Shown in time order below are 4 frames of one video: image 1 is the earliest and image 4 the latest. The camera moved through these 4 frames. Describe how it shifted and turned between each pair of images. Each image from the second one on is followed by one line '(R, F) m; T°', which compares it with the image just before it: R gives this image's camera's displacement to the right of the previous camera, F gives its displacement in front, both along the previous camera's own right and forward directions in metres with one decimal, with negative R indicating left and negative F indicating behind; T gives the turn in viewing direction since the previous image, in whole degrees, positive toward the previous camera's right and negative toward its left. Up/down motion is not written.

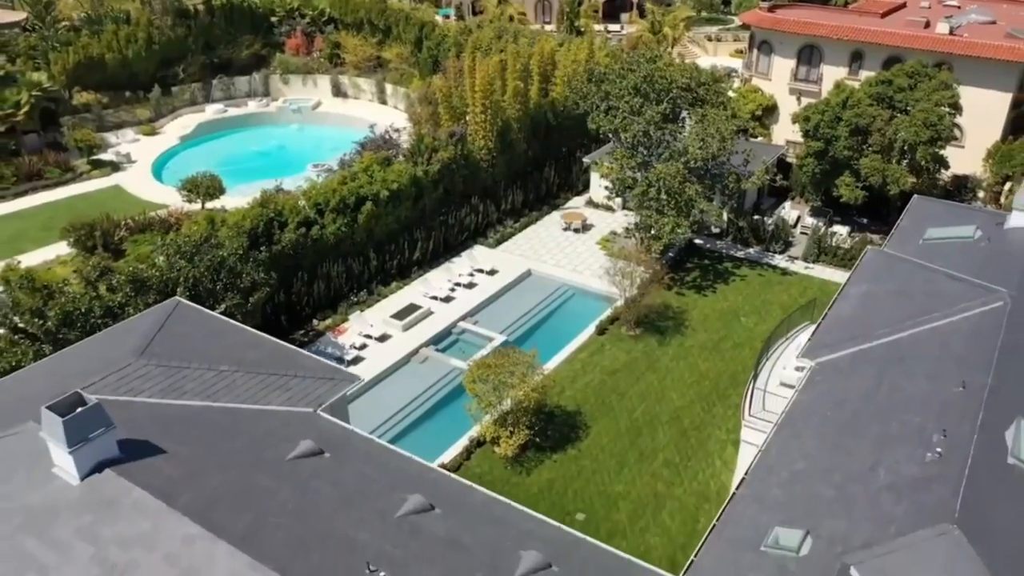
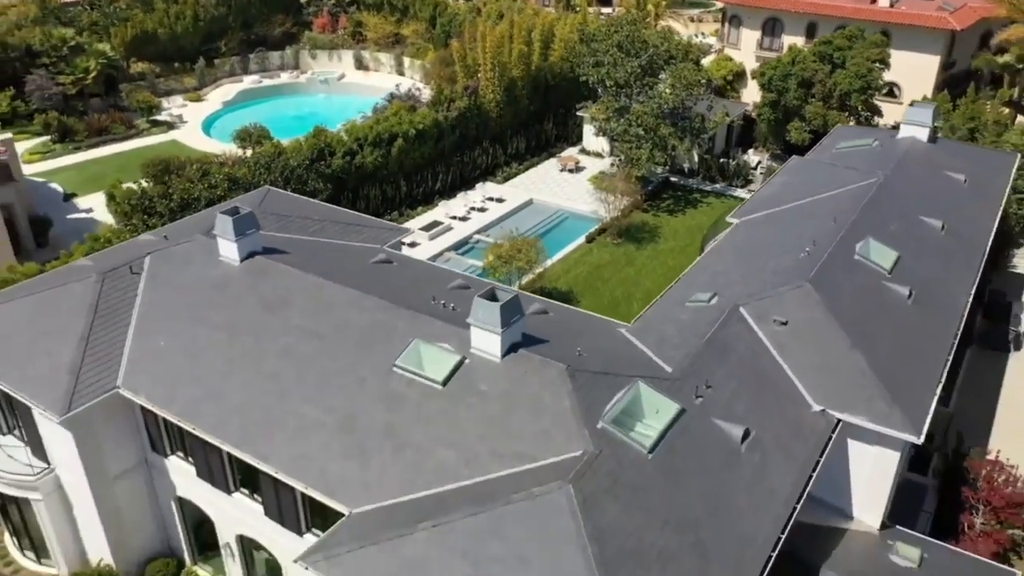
(-0.2, -7.5) m; 0°
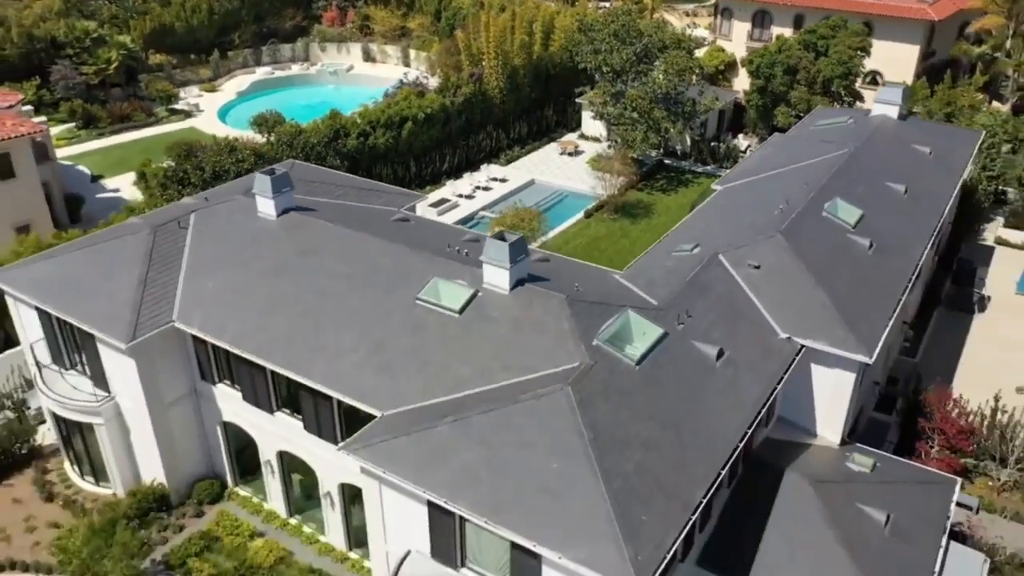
(-0.1, -2.8) m; 0°
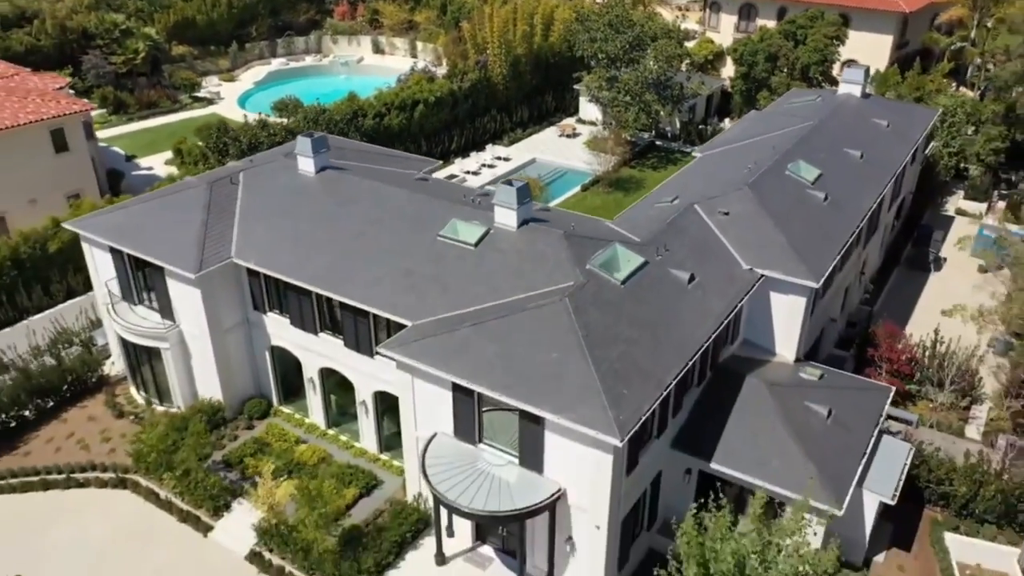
(-0.2, -4.0) m; 0°
